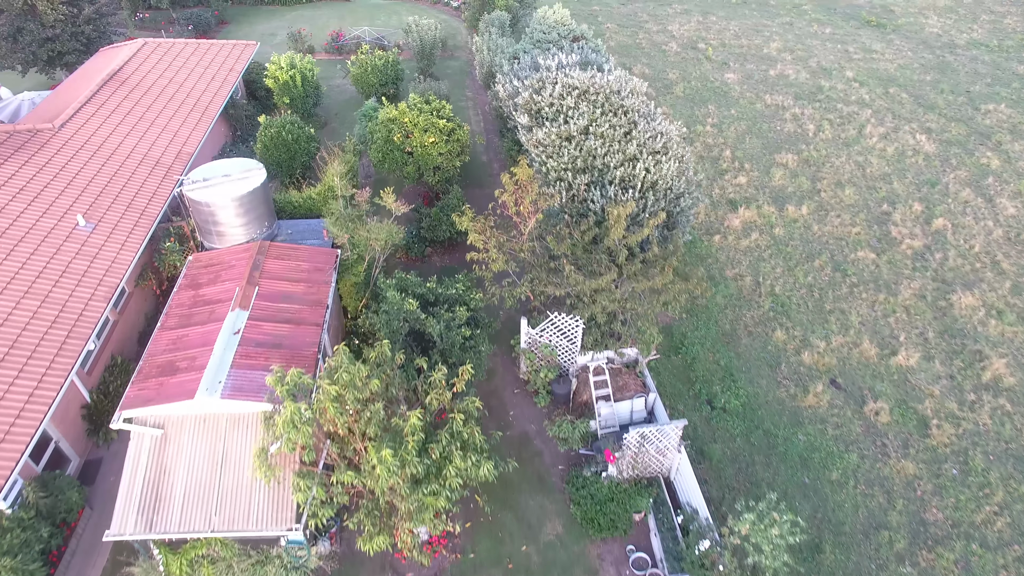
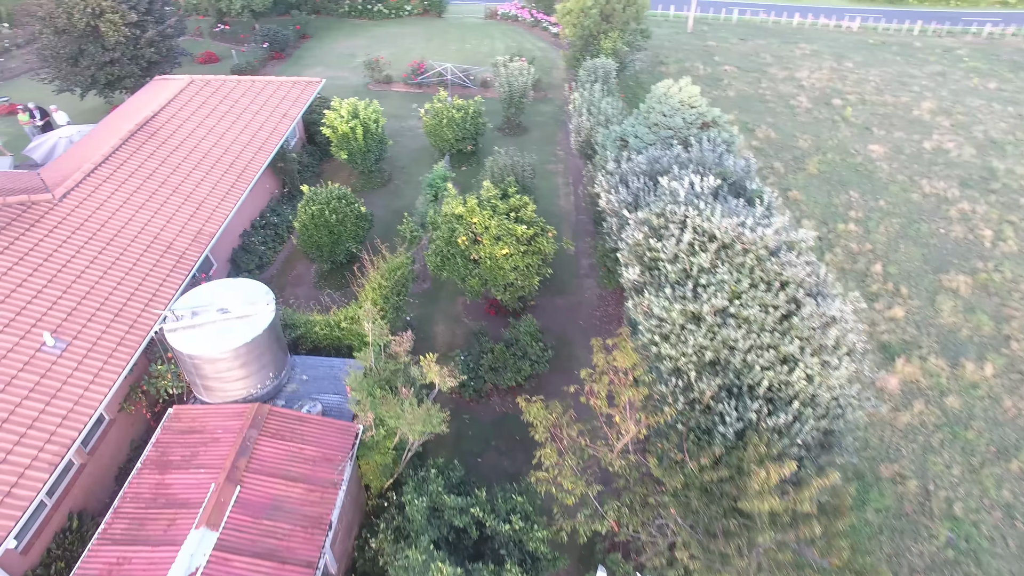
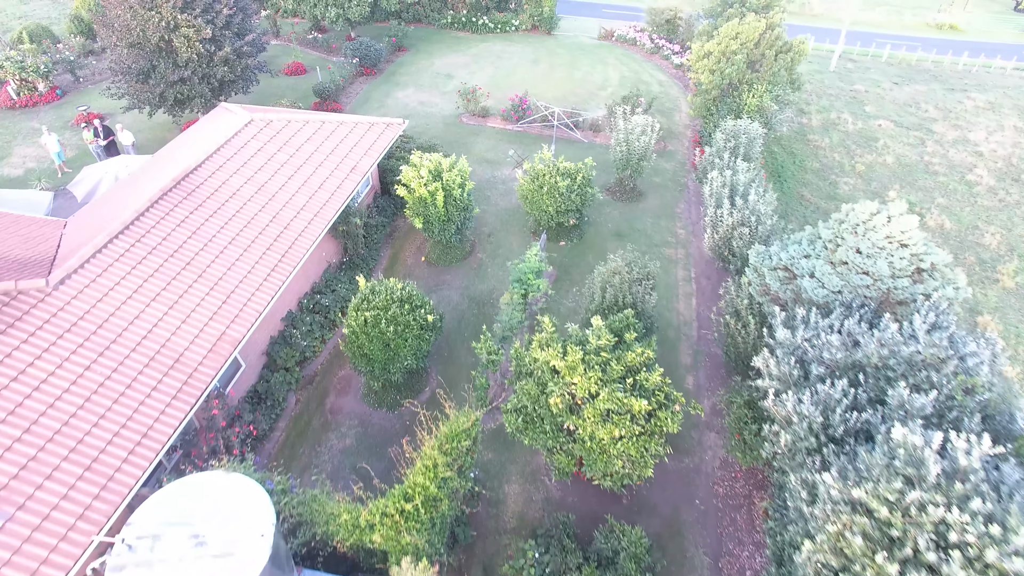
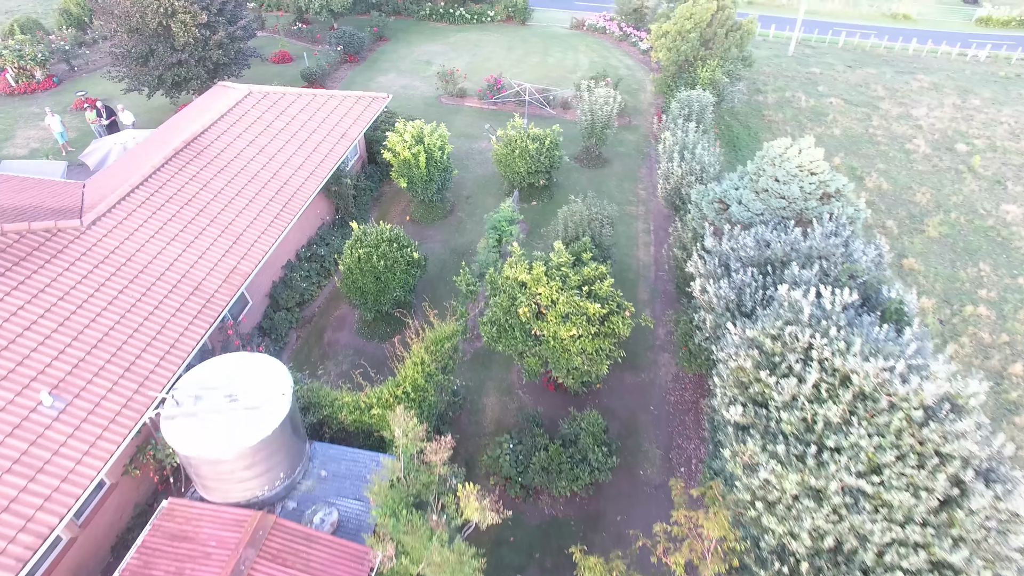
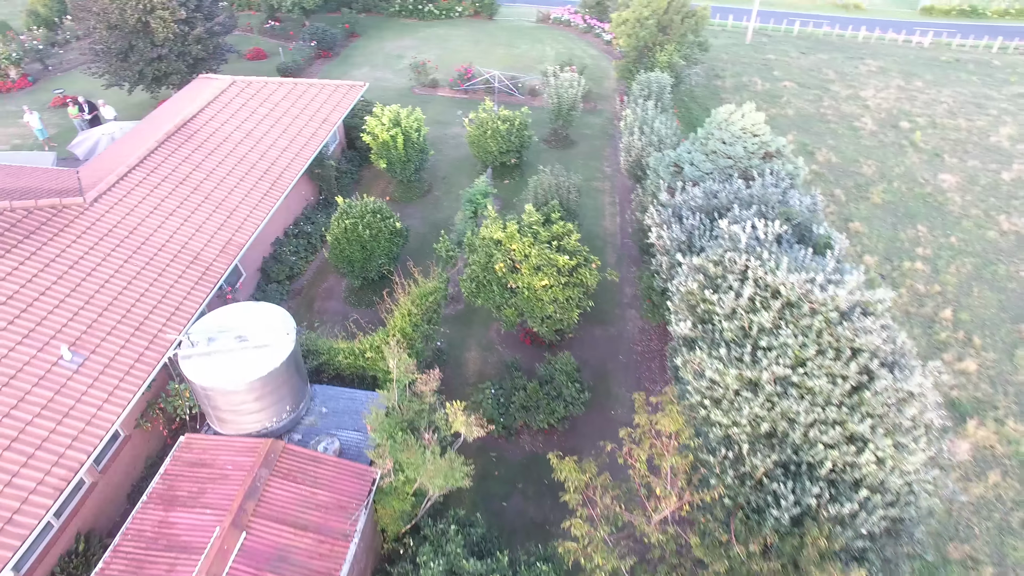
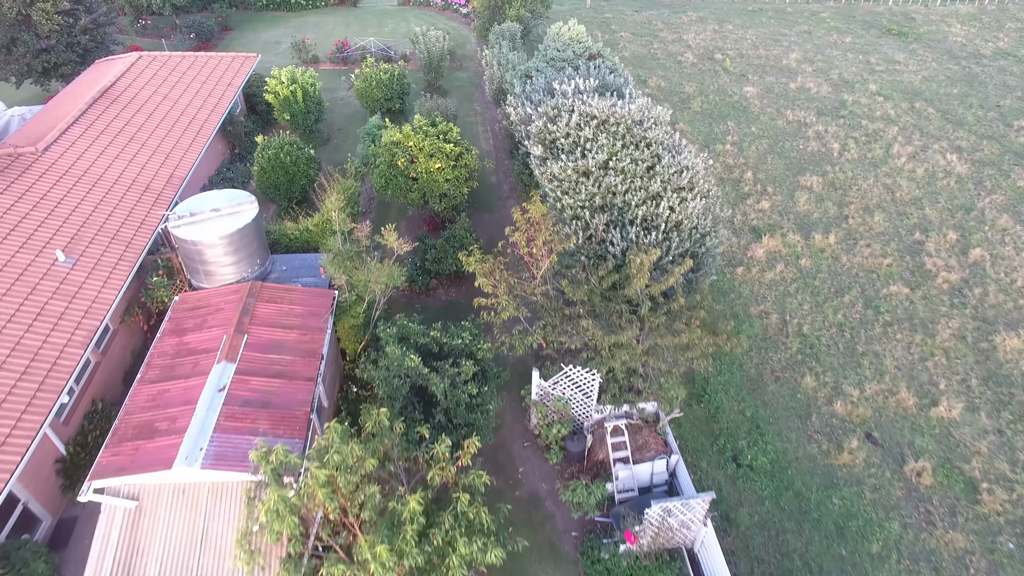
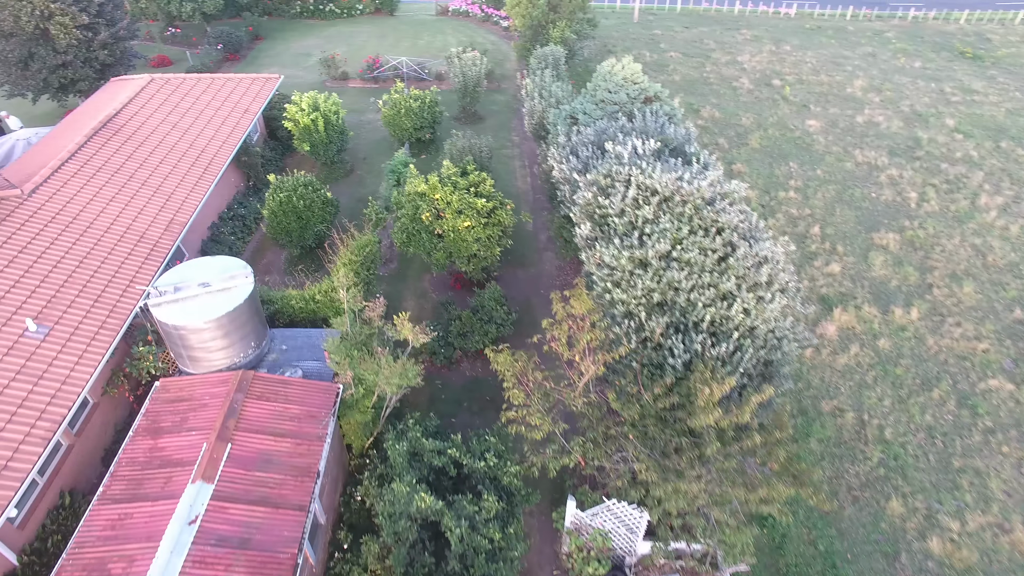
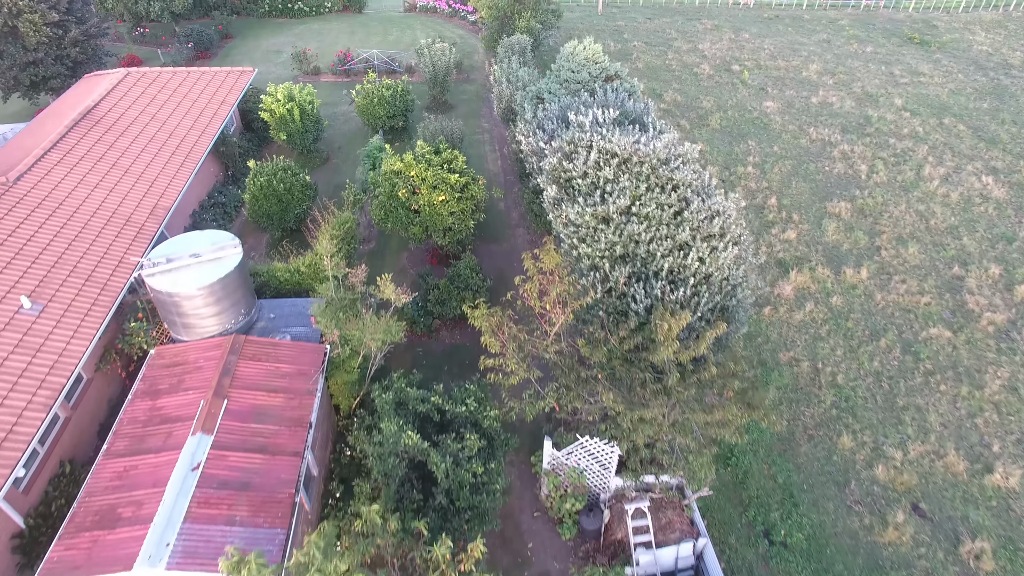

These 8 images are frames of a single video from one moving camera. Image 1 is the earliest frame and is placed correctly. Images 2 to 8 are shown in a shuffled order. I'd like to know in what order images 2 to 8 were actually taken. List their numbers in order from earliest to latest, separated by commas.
6, 8, 7, 2, 5, 4, 3
